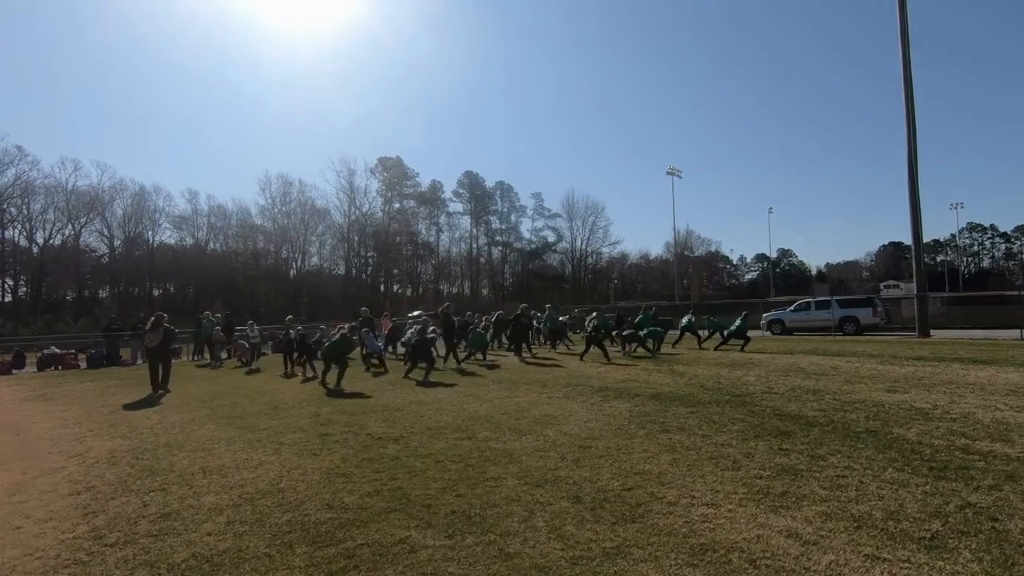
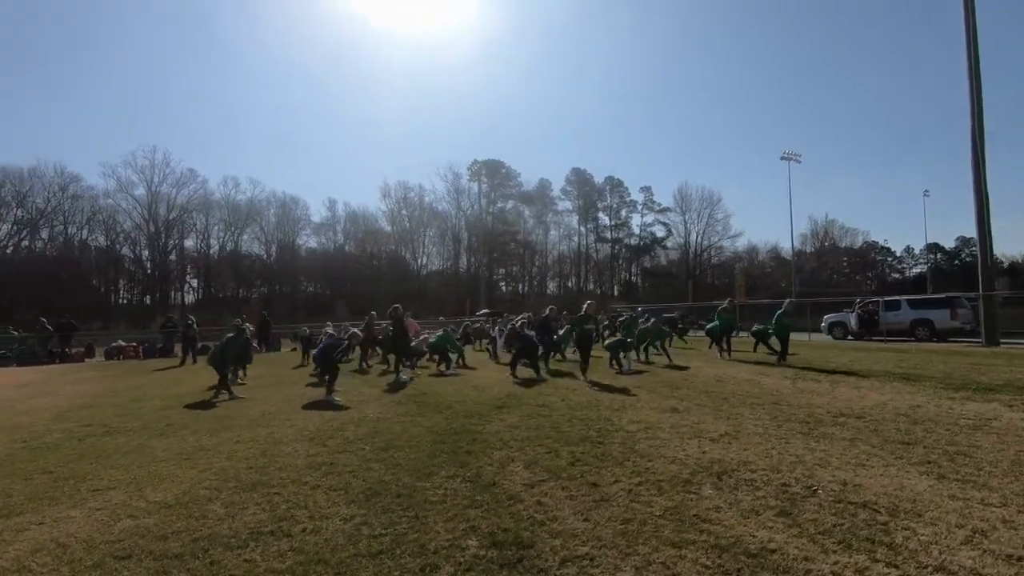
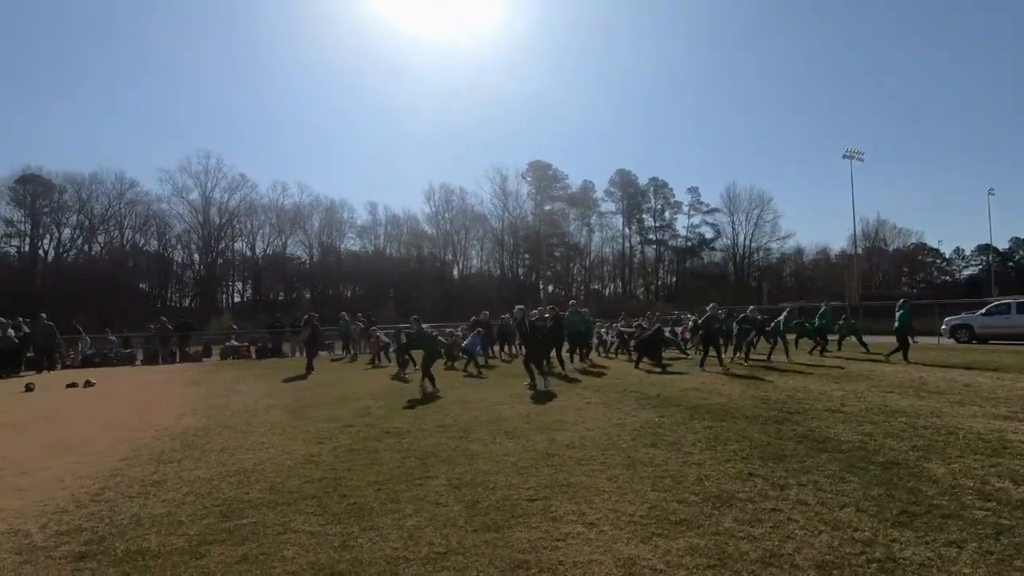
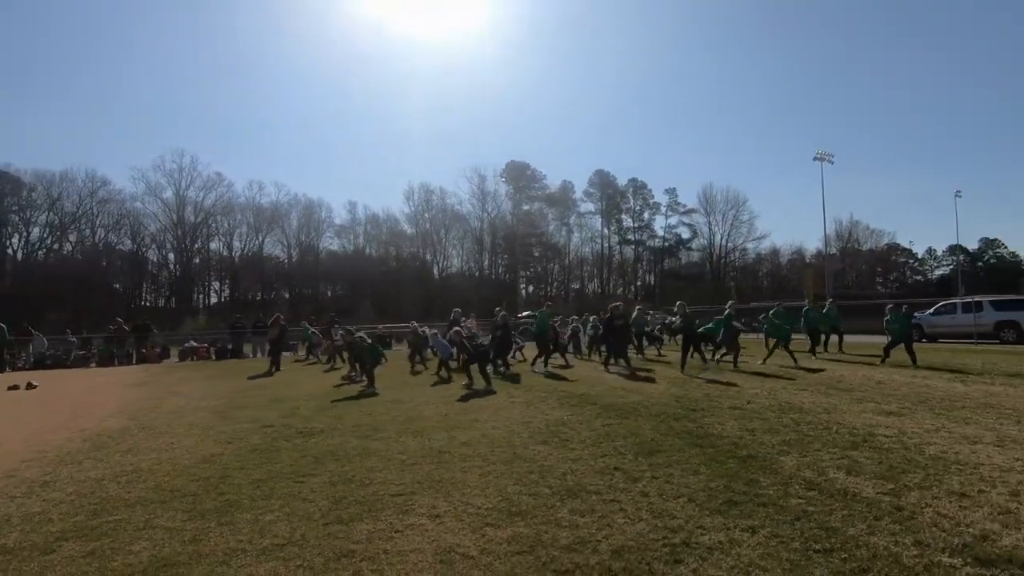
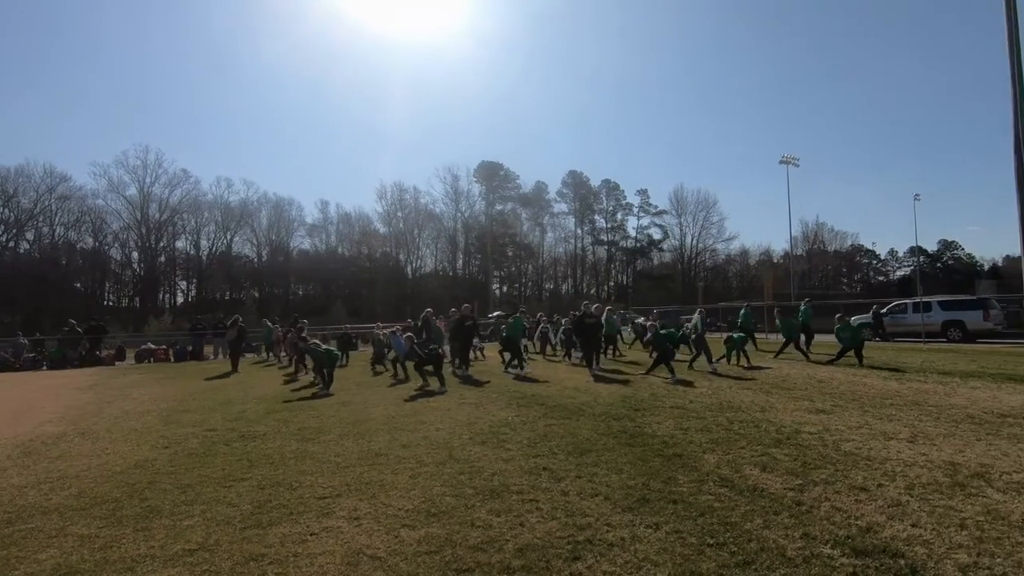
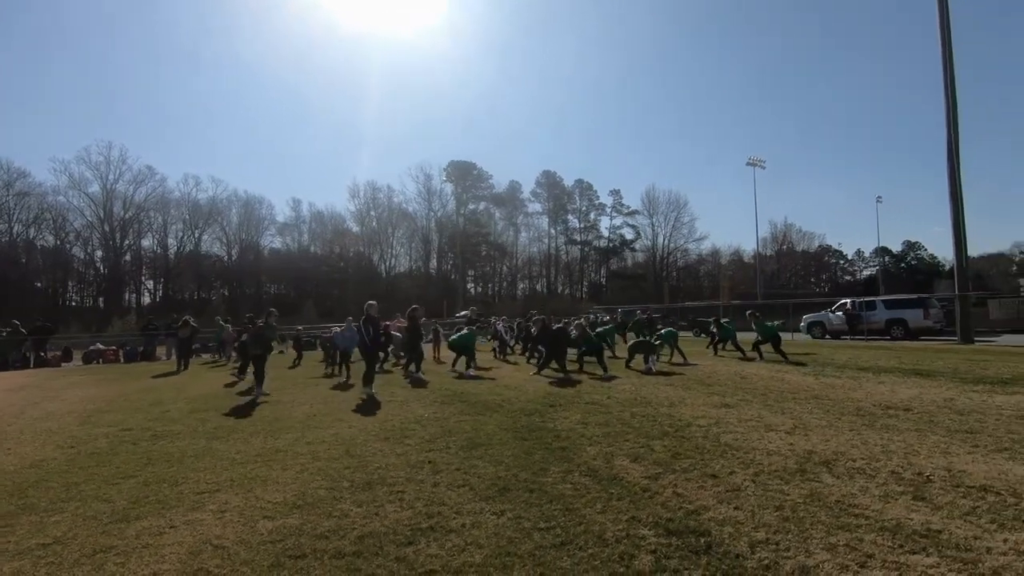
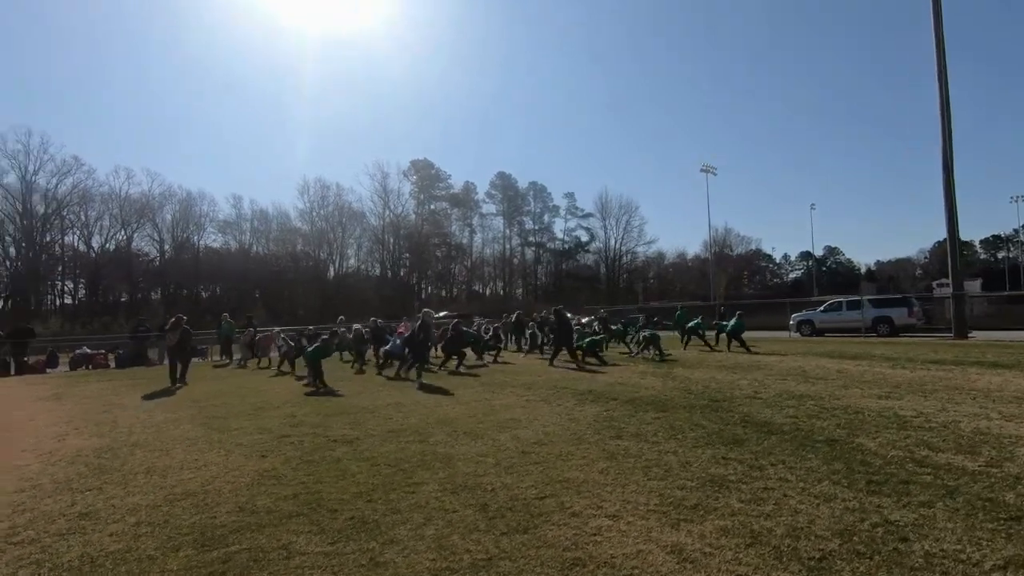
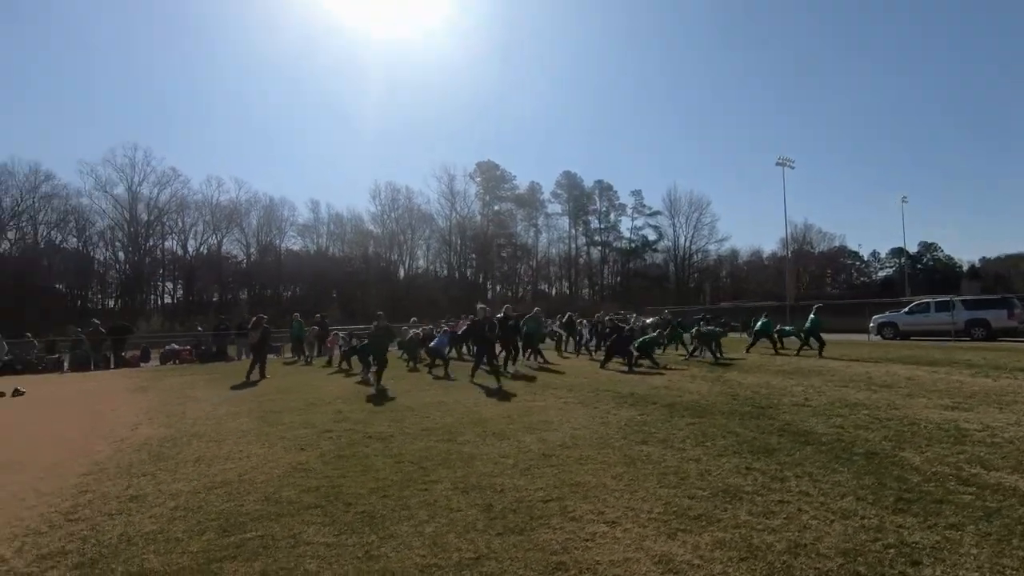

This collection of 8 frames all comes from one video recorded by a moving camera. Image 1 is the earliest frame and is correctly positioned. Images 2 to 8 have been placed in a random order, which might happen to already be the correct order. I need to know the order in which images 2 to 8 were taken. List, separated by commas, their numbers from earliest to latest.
7, 8, 3, 4, 5, 6, 2
